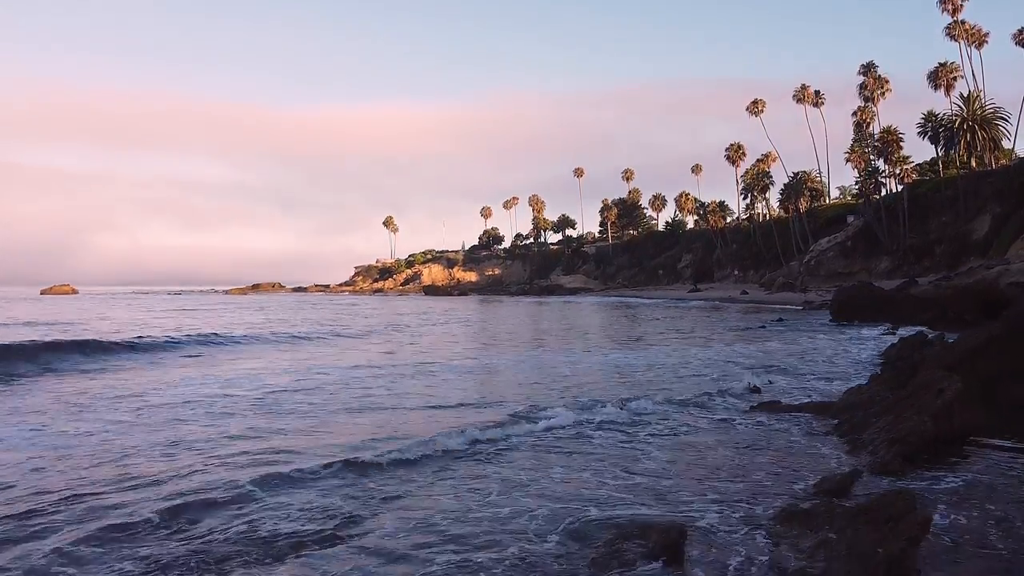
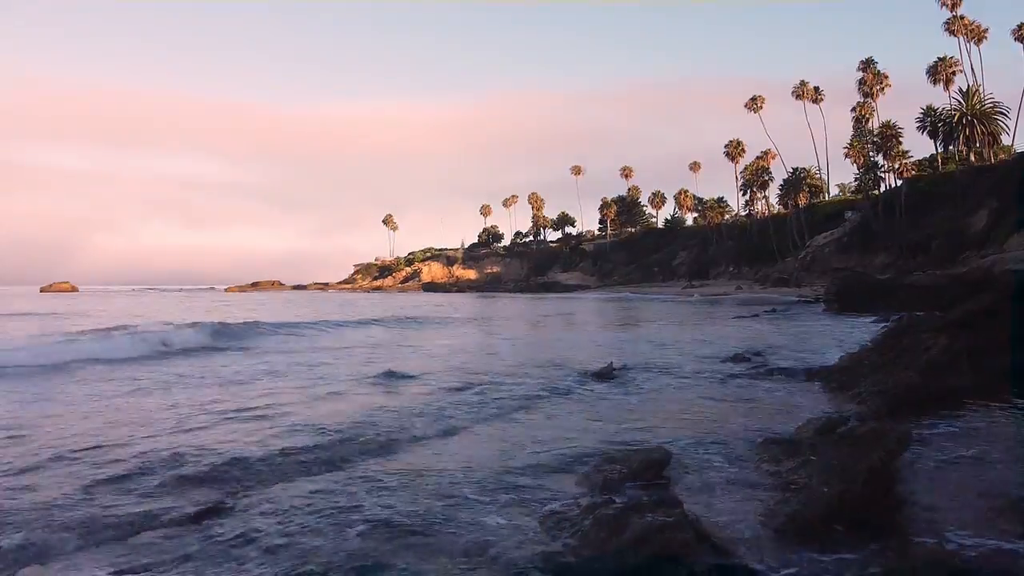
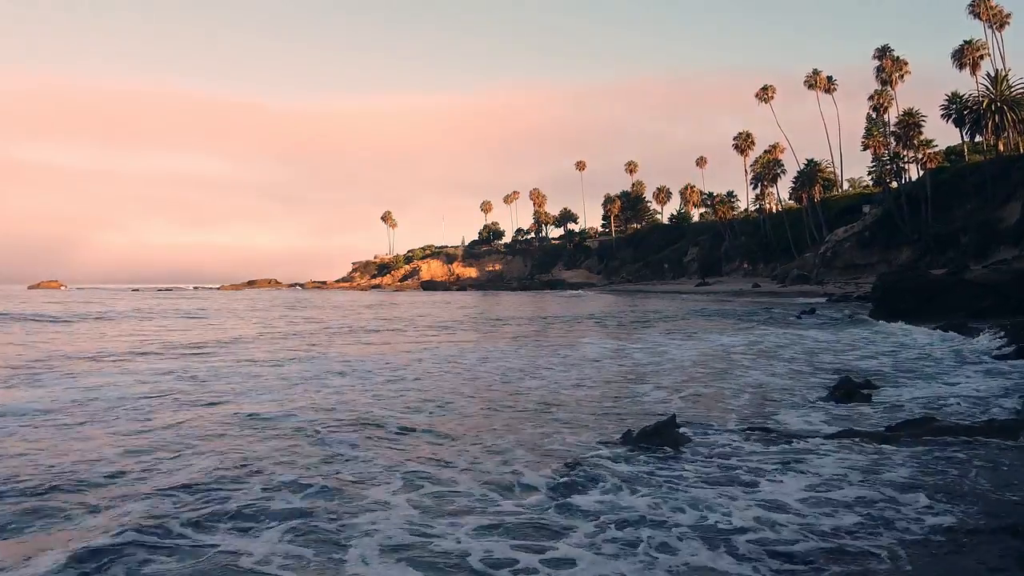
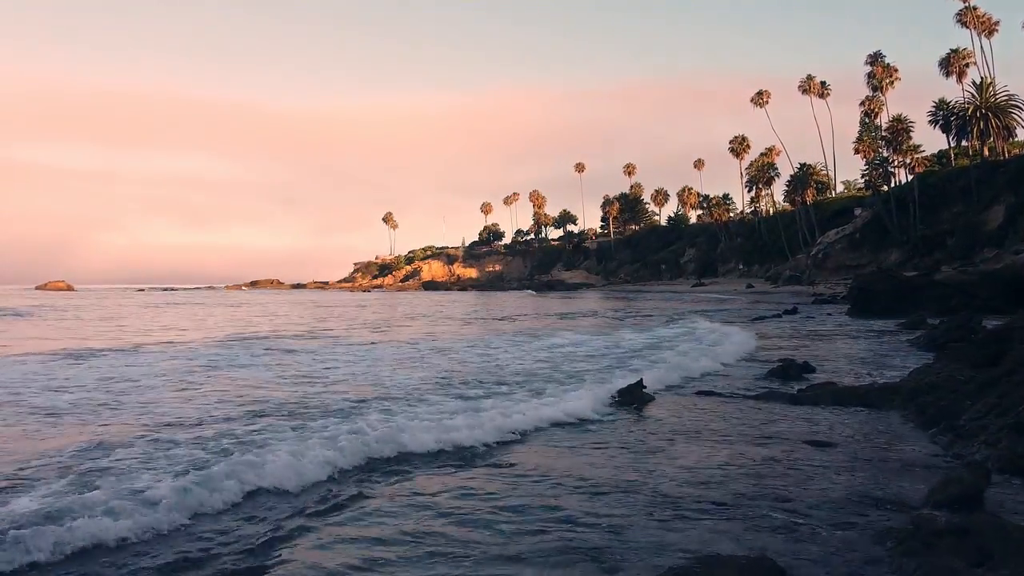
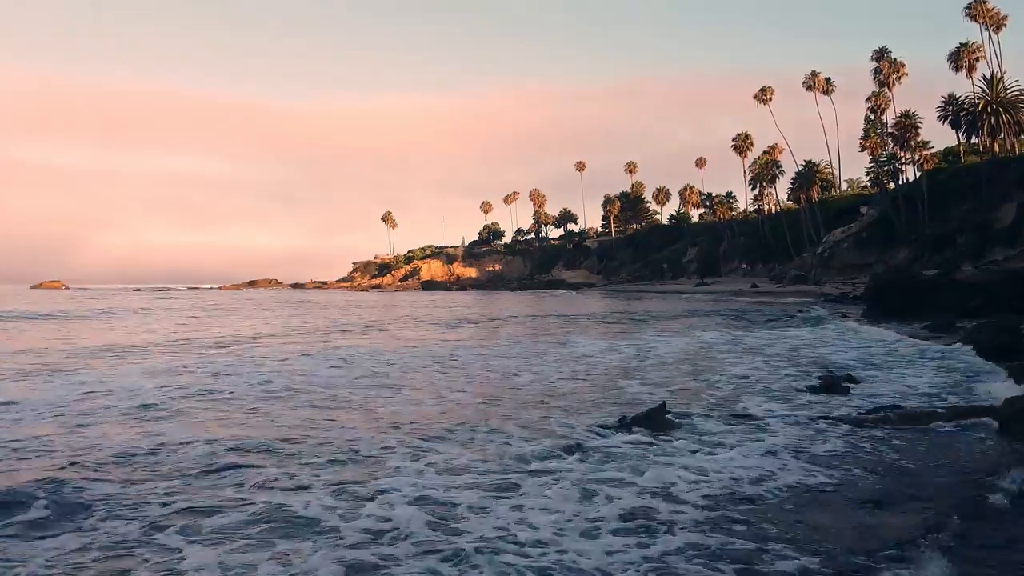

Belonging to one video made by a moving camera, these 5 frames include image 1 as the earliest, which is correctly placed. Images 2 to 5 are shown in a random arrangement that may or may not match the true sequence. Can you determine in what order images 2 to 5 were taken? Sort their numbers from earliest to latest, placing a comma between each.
2, 4, 5, 3
